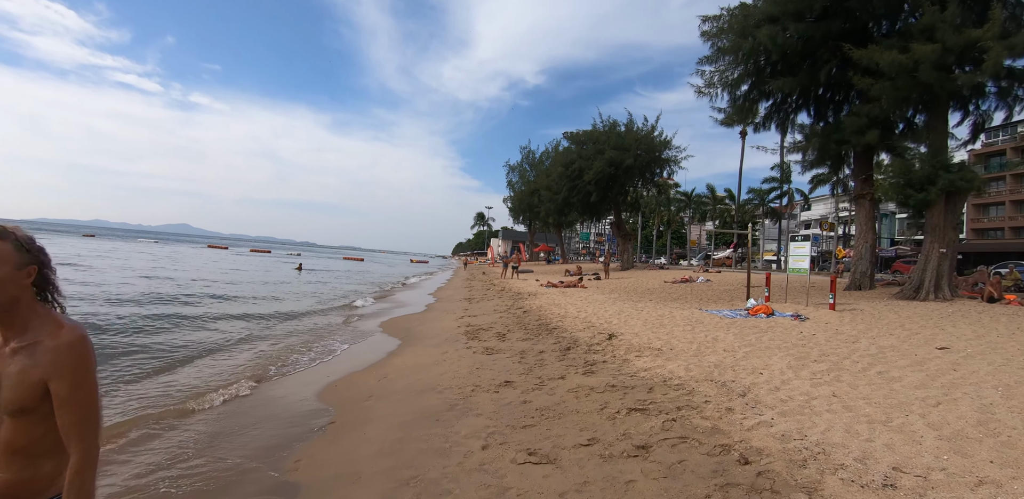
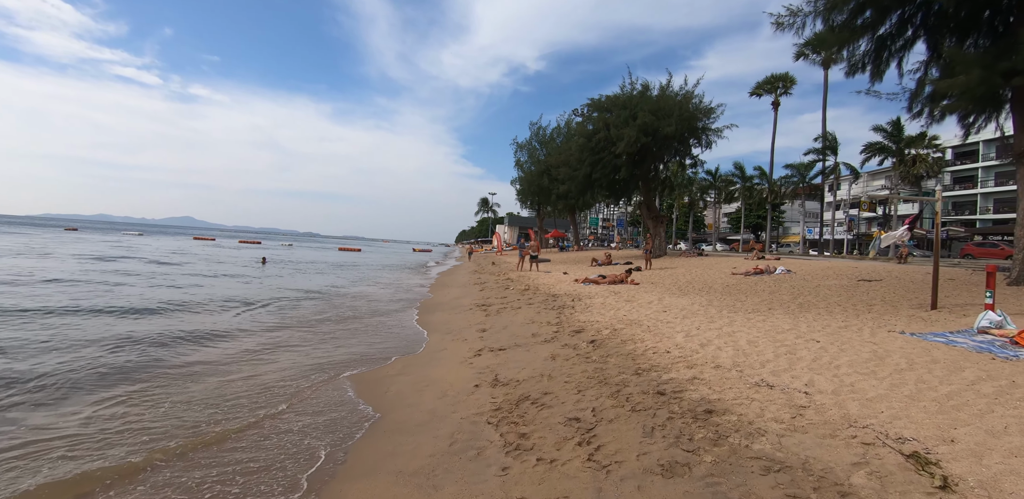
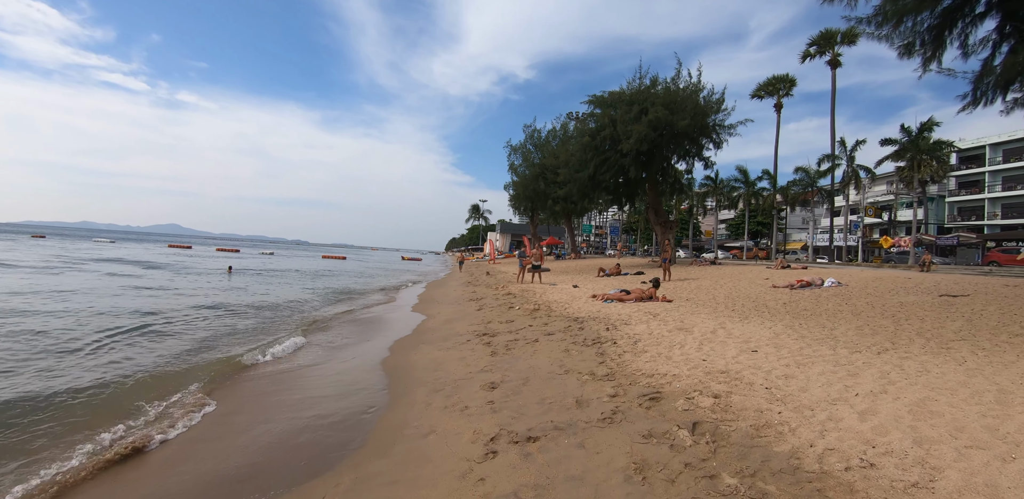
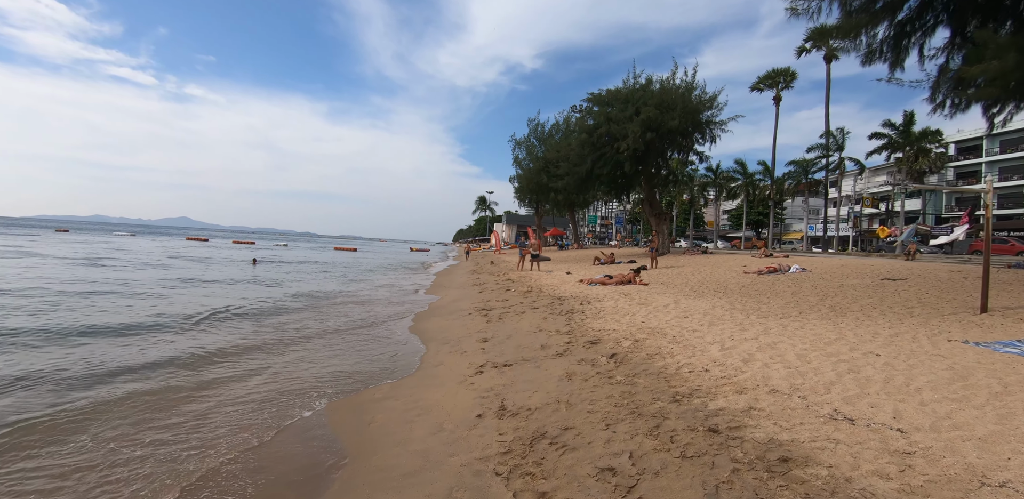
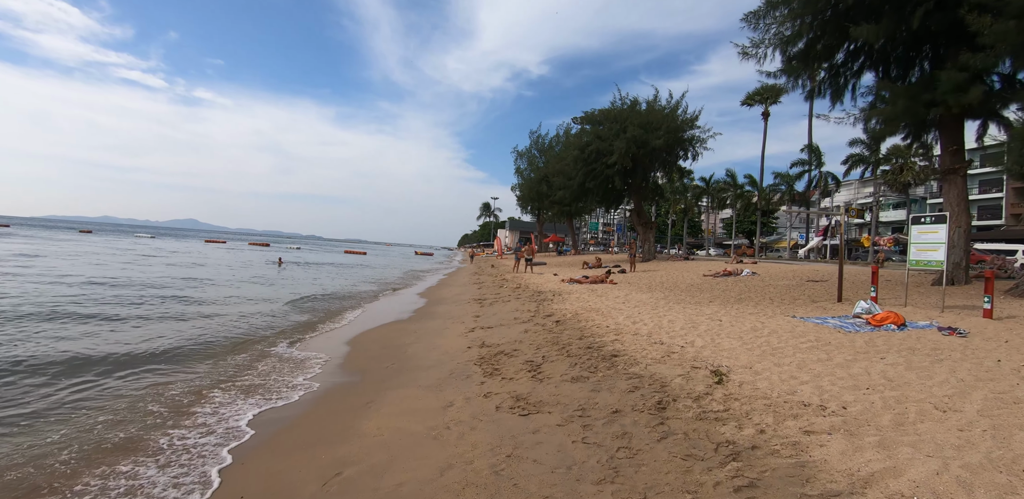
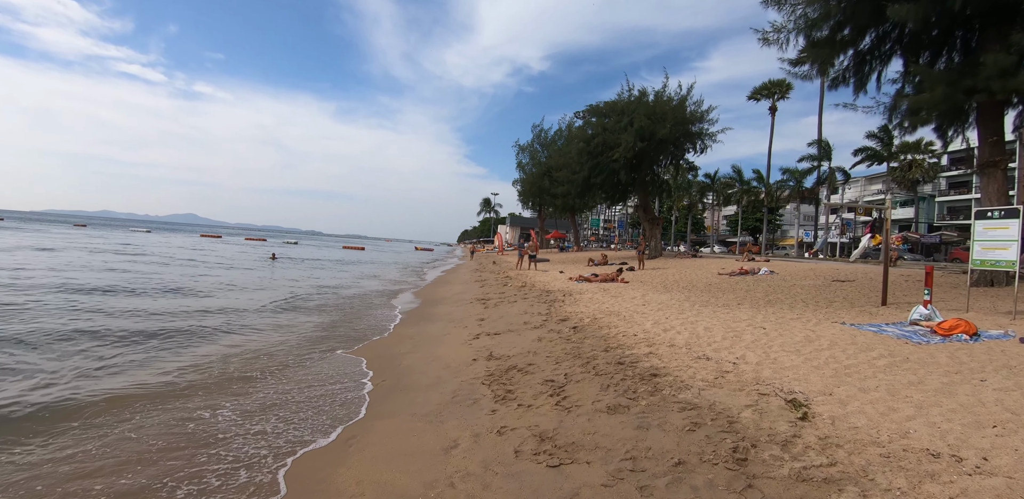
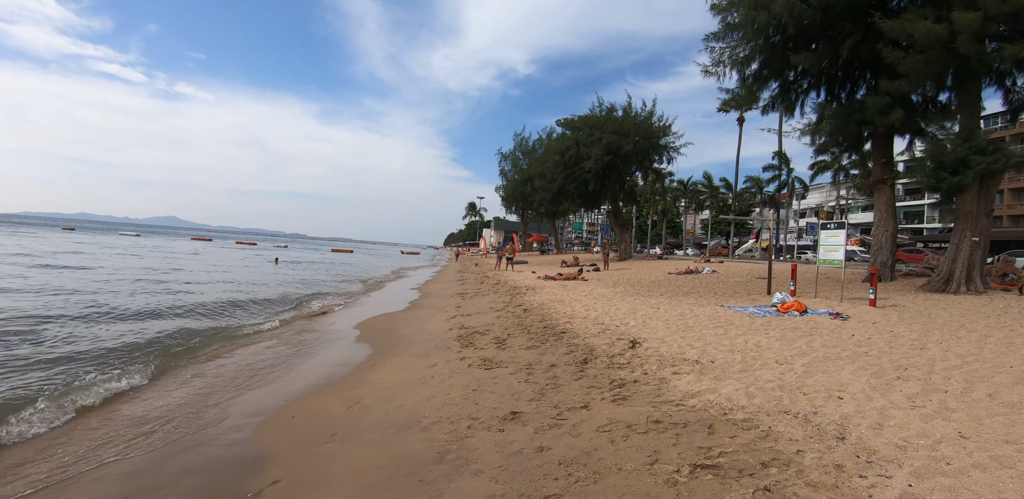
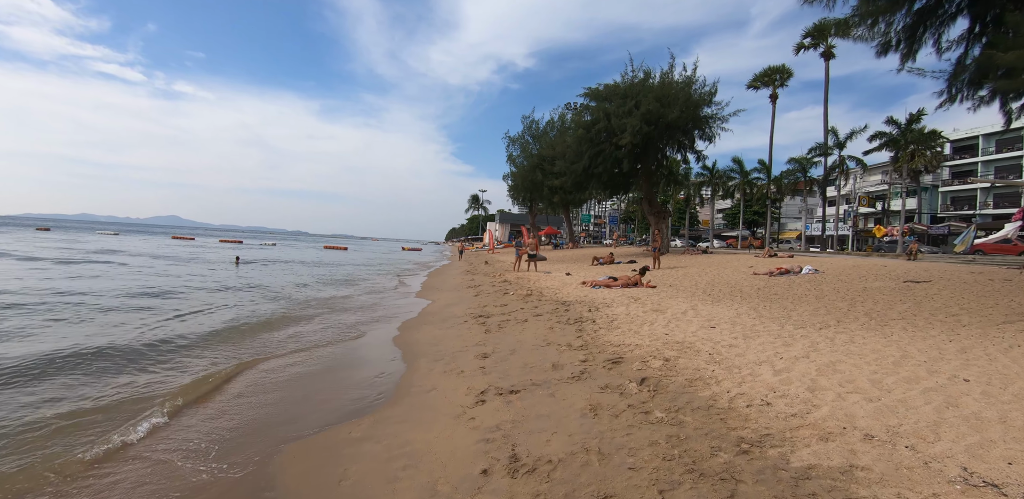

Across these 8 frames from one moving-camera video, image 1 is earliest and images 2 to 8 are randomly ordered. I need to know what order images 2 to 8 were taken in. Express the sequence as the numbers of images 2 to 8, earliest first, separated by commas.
7, 5, 6, 2, 4, 8, 3
